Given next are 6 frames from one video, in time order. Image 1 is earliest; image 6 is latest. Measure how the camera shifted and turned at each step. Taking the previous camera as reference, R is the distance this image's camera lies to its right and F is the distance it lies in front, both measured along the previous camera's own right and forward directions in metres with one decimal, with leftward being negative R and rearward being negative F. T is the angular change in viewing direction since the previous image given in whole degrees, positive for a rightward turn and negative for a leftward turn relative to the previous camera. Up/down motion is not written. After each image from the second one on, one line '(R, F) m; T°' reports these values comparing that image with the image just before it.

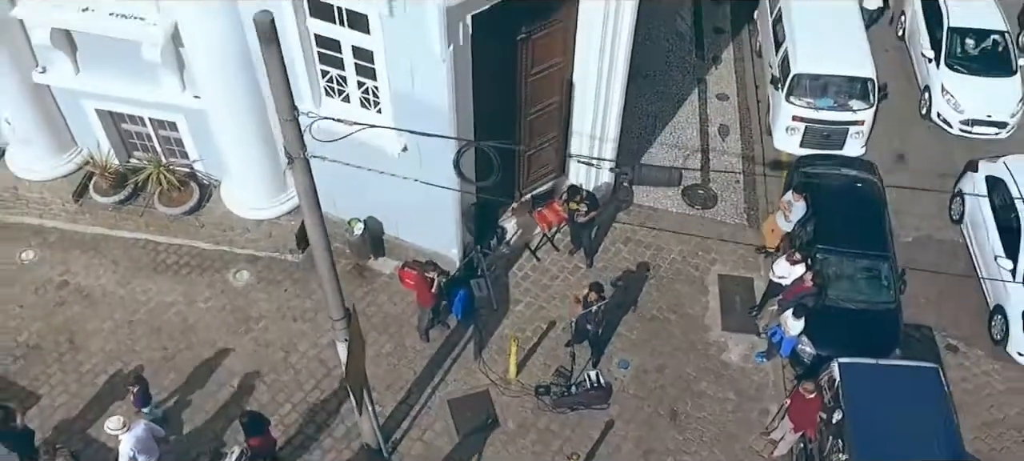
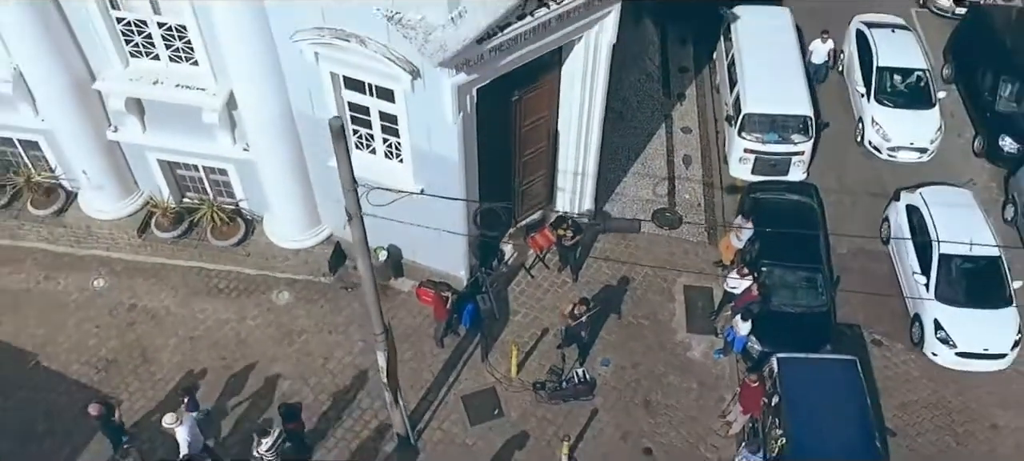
(-0.2, -3.3) m; +1°
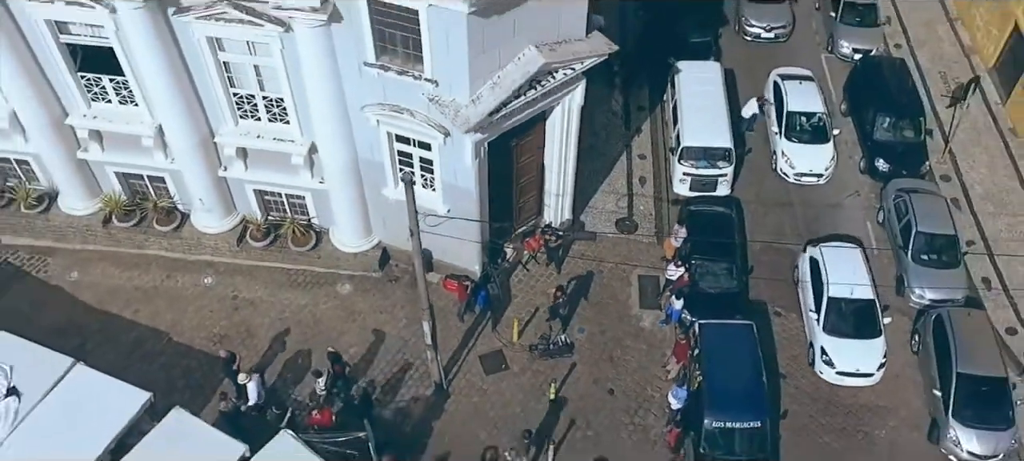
(-0.3, -7.5) m; +1°
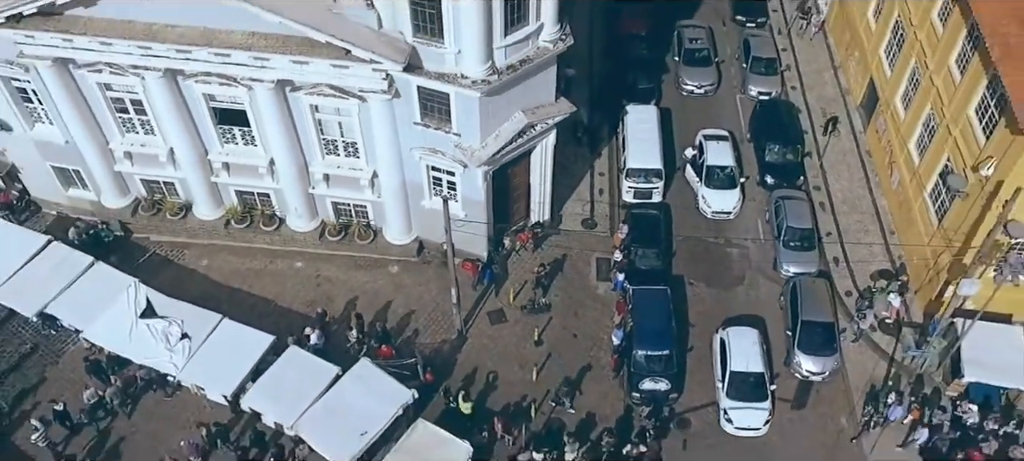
(+0.1, -12.6) m; 0°
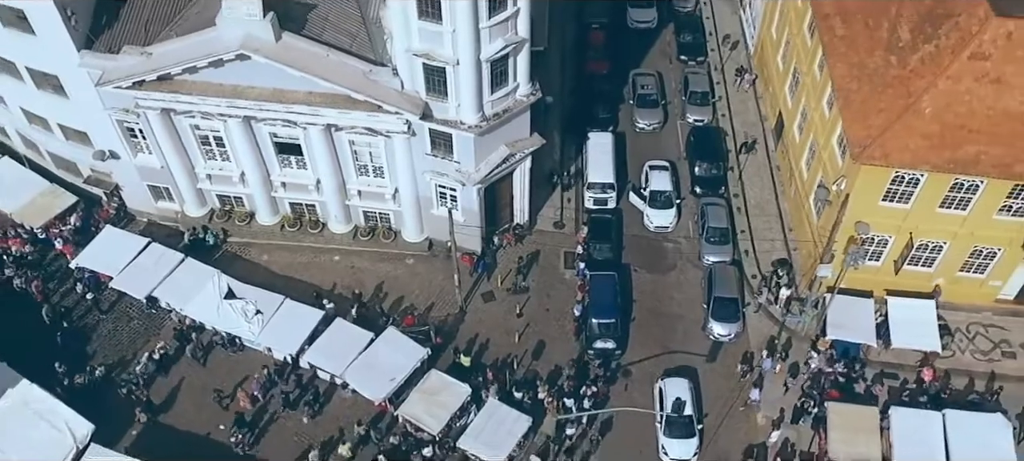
(+0.5, -12.8) m; 0°
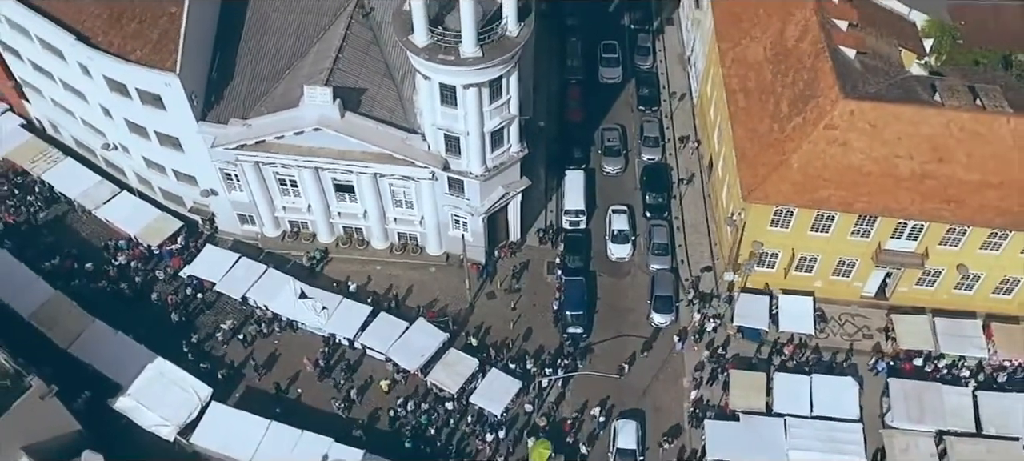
(+0.6, -18.5) m; 0°
